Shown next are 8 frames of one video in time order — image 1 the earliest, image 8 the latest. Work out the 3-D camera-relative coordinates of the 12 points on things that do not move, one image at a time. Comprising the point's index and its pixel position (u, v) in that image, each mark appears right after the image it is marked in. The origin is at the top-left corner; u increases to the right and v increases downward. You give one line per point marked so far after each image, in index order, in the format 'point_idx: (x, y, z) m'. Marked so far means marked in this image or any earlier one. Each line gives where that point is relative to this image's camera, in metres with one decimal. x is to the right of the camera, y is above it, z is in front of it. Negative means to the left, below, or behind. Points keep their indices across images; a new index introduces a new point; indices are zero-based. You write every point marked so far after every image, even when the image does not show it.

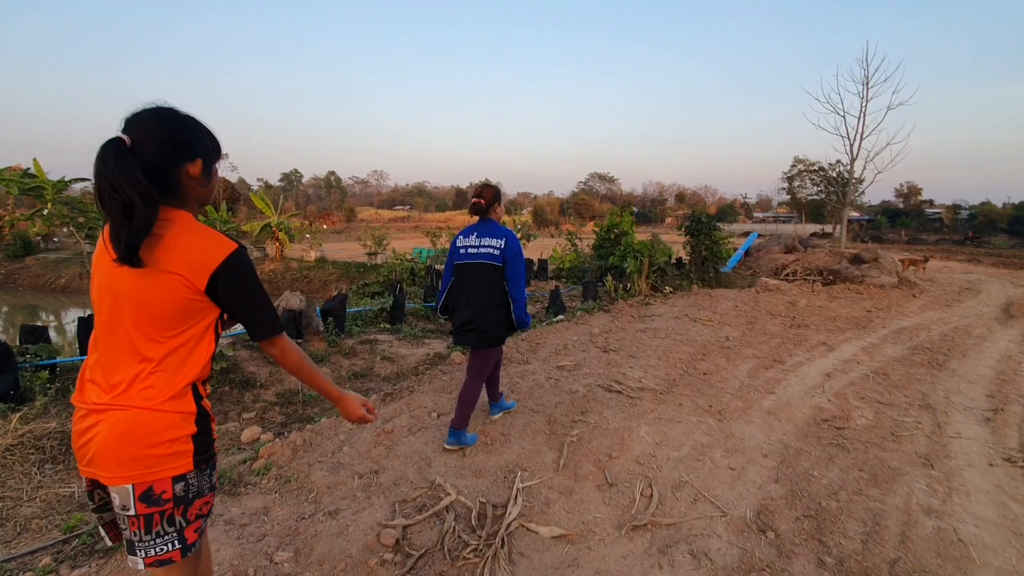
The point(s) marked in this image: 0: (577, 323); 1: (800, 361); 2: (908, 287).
0: (+1.0, -0.5, +7.7) m
1: (+3.5, -0.9, +6.2) m
2: (+9.8, 0.0, +12.7) m
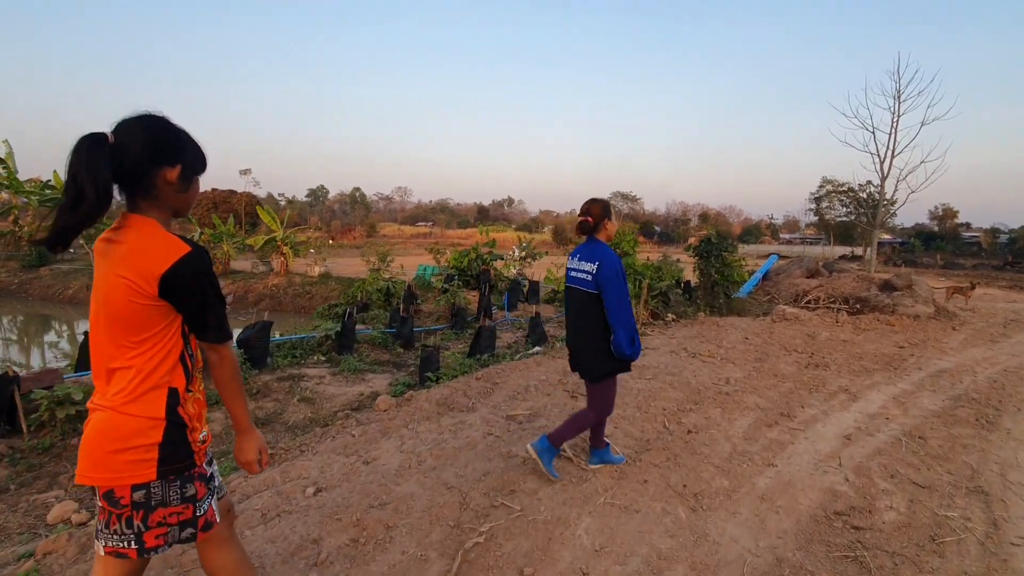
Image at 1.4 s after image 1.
0: (+0.6, -0.9, +6.7) m
1: (+3.0, -1.2, +5.0) m
2: (+9.5, -0.7, +11.3) m
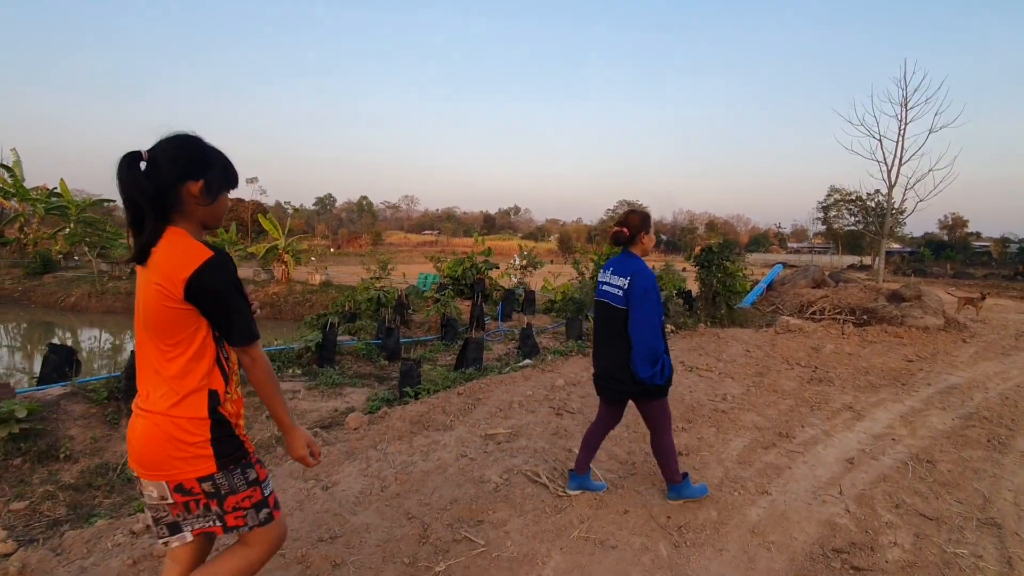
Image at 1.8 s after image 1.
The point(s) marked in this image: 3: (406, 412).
0: (+0.4, -1.0, +6.4) m
1: (+2.8, -1.4, +4.7) m
2: (+9.4, -0.9, +10.9) m
3: (-0.9, -1.1, +4.4) m
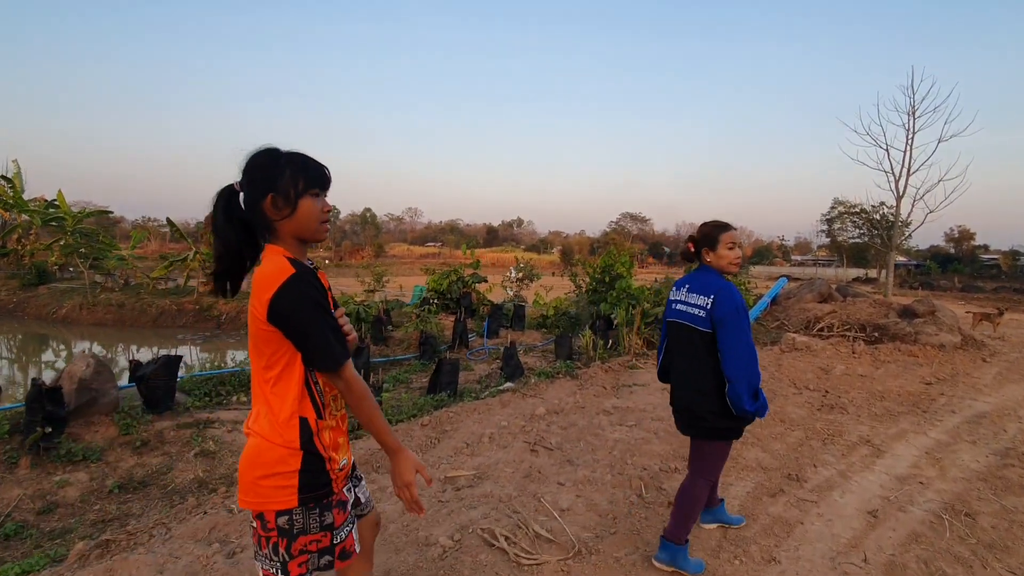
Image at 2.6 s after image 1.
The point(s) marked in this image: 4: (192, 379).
0: (+0.2, -1.2, +5.8) m
1: (+2.5, -1.5, +4.1) m
2: (+9.2, -1.2, +10.2) m
3: (-1.2, -1.2, +3.8) m
4: (-3.4, -1.0, +5.5) m
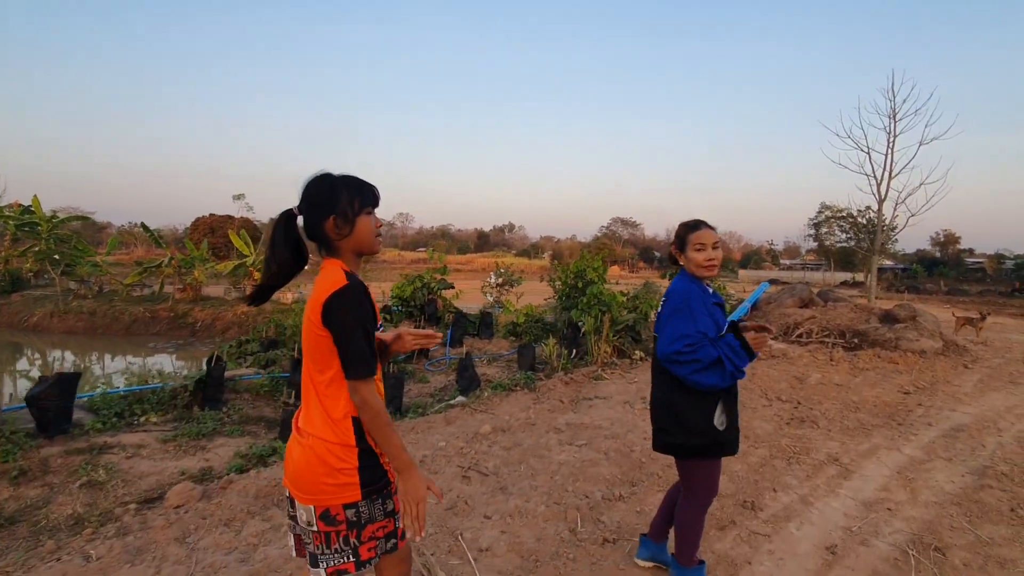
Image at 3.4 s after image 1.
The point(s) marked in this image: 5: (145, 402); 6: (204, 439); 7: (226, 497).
0: (-0.4, -1.3, +5.4) m
1: (+2.0, -1.6, +3.7) m
2: (+8.6, -1.3, +10.0) m
3: (-1.7, -1.3, +3.4) m
4: (-4.0, -1.1, +5.0) m
5: (-3.6, -1.1, +5.0) m
6: (-2.7, -1.3, +4.5) m
7: (-1.8, -1.3, +3.3) m
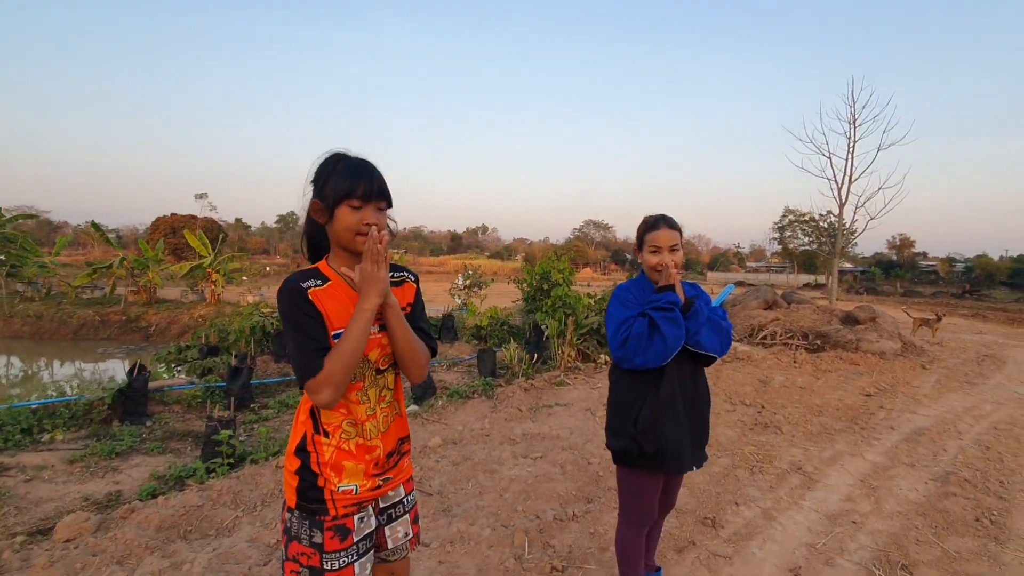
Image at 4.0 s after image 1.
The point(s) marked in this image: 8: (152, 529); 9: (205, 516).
0: (-0.8, -1.3, +5.1) m
1: (+1.6, -1.6, +3.5) m
2: (+7.9, -1.3, +10.1) m
3: (-2.1, -1.3, +3.0) m
4: (-4.4, -1.1, +4.5) m
5: (-4.0, -1.1, +4.5) m
6: (-3.1, -1.3, +4.0) m
7: (-2.2, -1.3, +2.9) m
8: (-2.0, -1.4, +2.9) m
9: (-1.8, -1.3, +3.0) m
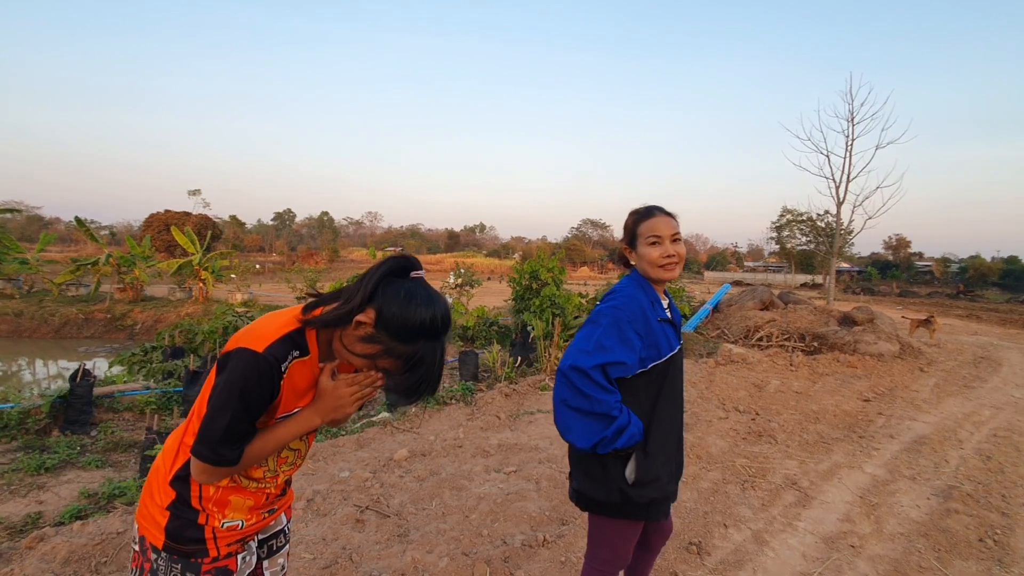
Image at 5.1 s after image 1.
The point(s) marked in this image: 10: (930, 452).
0: (-1.1, -1.3, +4.7) m
1: (+1.4, -1.6, +3.2) m
2: (+7.6, -1.4, +9.8) m
3: (-2.3, -1.3, +2.7) m
4: (-4.6, -1.1, +4.1) m
5: (-4.3, -1.1, +4.2) m
6: (-3.3, -1.3, +3.7) m
7: (-2.4, -1.3, +2.5) m
8: (-2.2, -1.3, +2.5) m
9: (-2.0, -1.3, +2.7) m
10: (+4.2, -1.6, +5.1) m
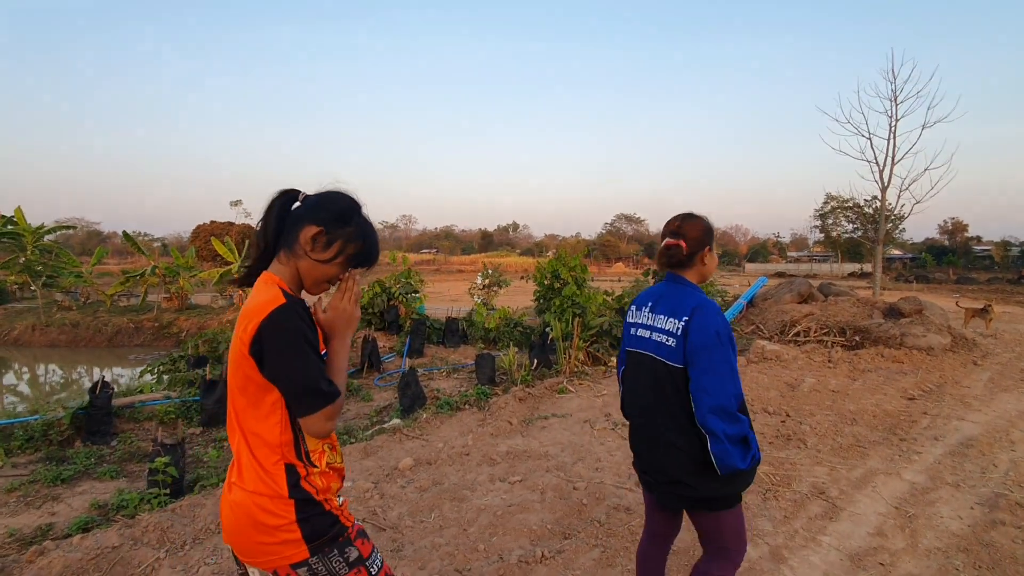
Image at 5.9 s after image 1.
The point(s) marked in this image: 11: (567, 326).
0: (-1.0, -1.4, +4.7) m
1: (+1.4, -1.6, +3.0) m
2: (+8.1, -1.2, +9.1) m
3: (-2.3, -1.4, +2.7) m
4: (-4.6, -1.2, +4.3) m
5: (-4.2, -1.3, +4.4) m
6: (-3.3, -1.4, +3.8) m
7: (-2.4, -1.4, +2.6) m
8: (-2.3, -1.4, +2.6) m
9: (-2.1, -1.4, +2.7) m
10: (+4.3, -1.5, +4.7) m
11: (+0.9, -0.6, +7.7) m
